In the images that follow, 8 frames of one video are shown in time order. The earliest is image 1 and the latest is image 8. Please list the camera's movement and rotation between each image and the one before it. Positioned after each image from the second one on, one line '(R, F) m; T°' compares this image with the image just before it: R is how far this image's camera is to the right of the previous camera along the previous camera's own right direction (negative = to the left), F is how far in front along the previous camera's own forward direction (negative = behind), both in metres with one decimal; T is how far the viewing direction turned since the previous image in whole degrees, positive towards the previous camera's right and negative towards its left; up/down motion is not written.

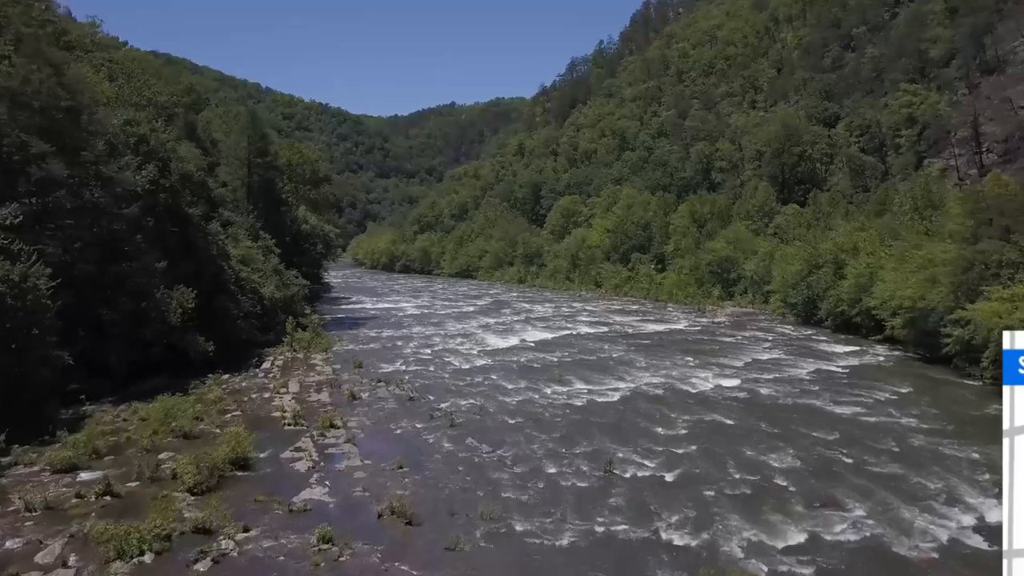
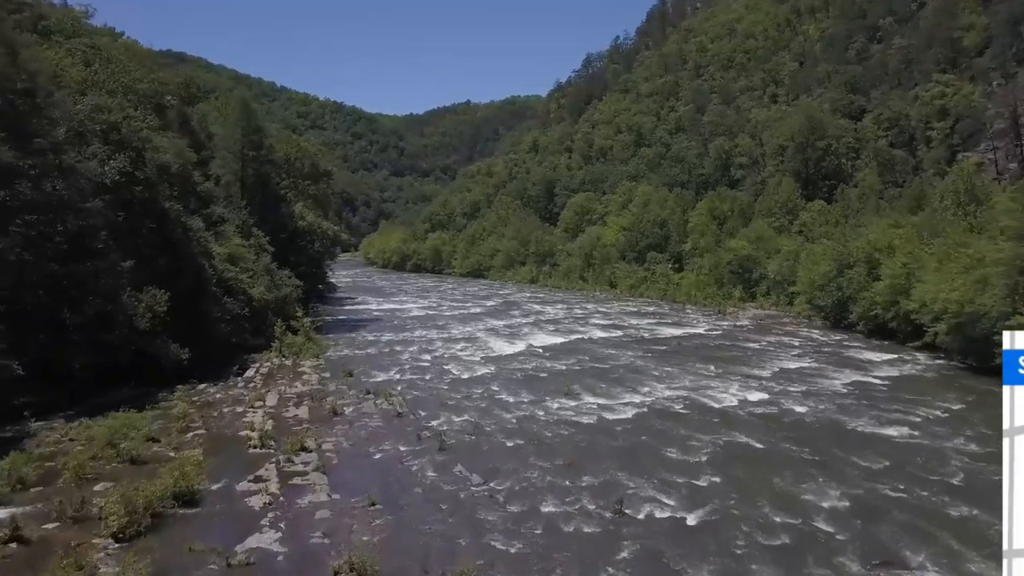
(+0.3, +2.0) m; -1°
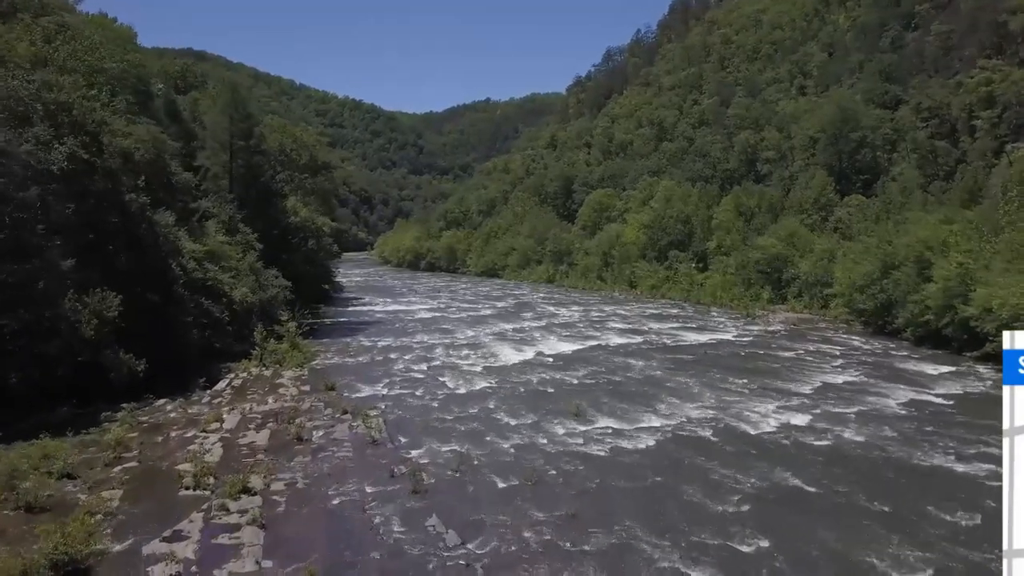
(+0.4, +2.7) m; -1°
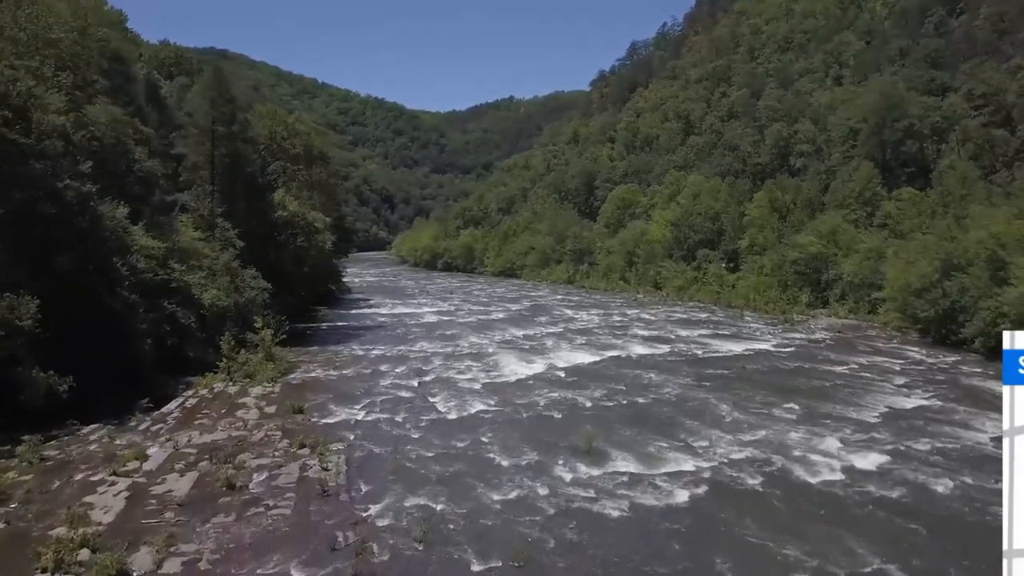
(+0.4, +3.2) m; -2°
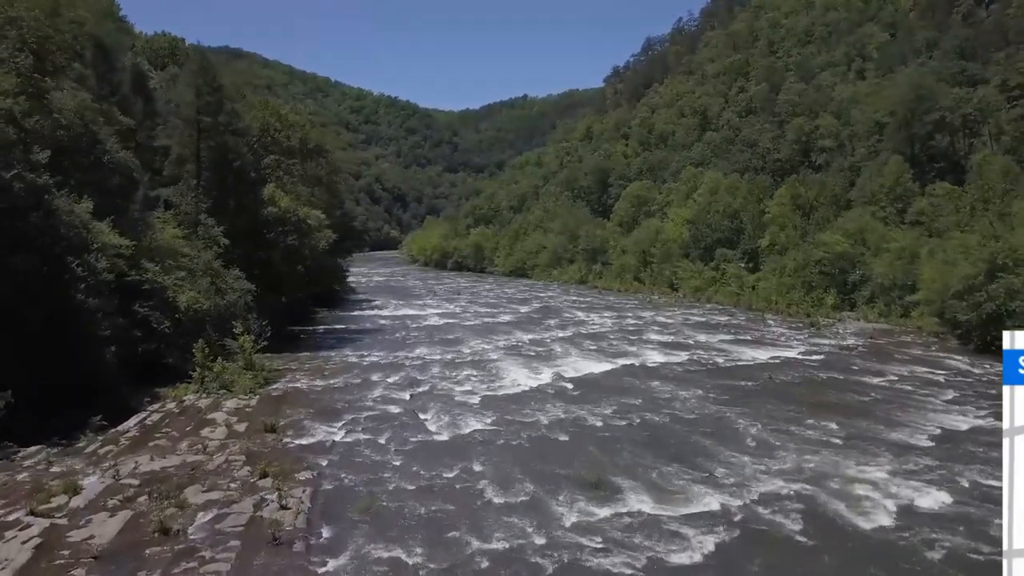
(+0.3, +1.9) m; -1°
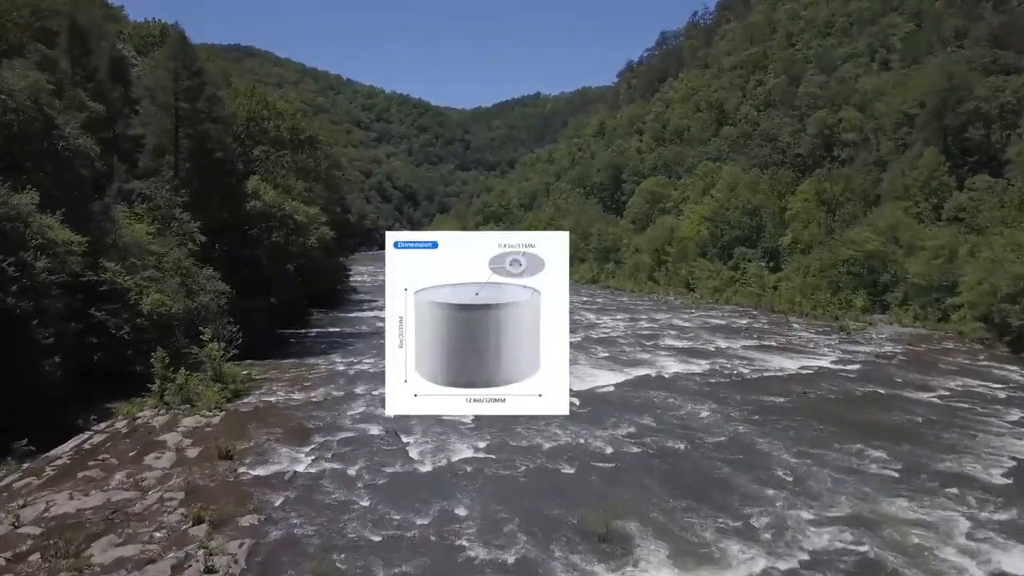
(+0.3, +2.1) m; -1°
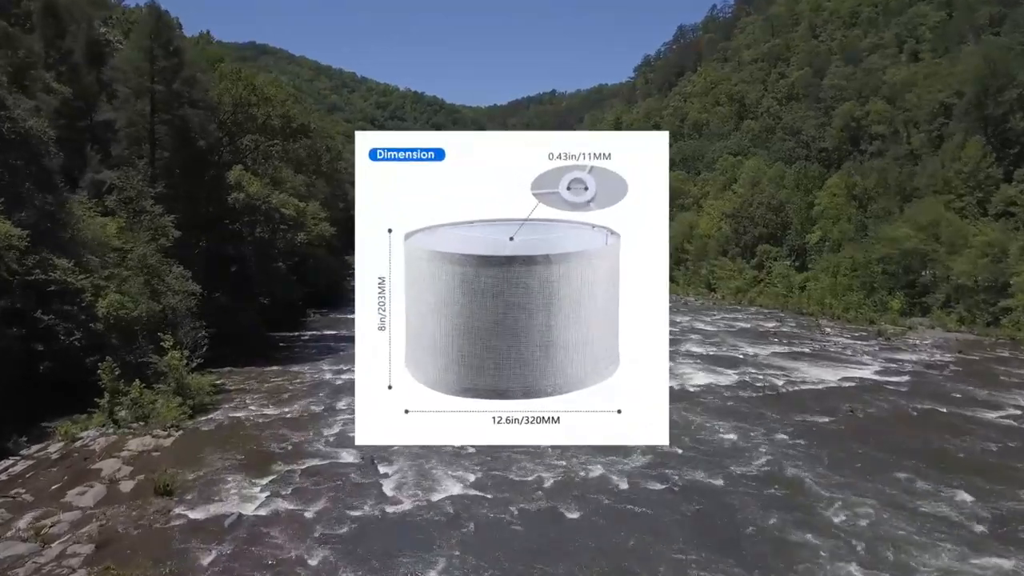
(+0.2, +2.1) m; -1°
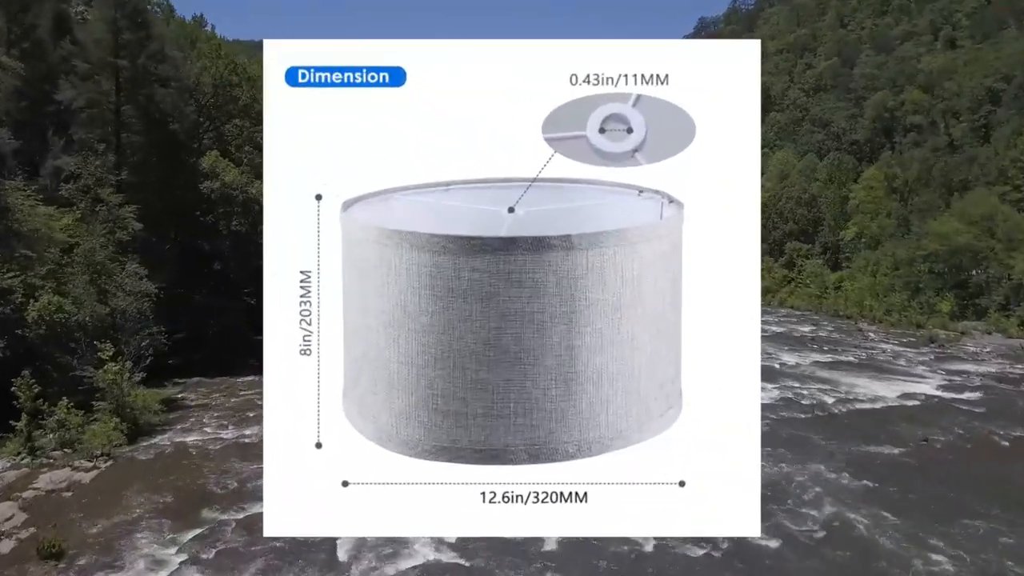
(+0.3, +2.5) m; -1°
